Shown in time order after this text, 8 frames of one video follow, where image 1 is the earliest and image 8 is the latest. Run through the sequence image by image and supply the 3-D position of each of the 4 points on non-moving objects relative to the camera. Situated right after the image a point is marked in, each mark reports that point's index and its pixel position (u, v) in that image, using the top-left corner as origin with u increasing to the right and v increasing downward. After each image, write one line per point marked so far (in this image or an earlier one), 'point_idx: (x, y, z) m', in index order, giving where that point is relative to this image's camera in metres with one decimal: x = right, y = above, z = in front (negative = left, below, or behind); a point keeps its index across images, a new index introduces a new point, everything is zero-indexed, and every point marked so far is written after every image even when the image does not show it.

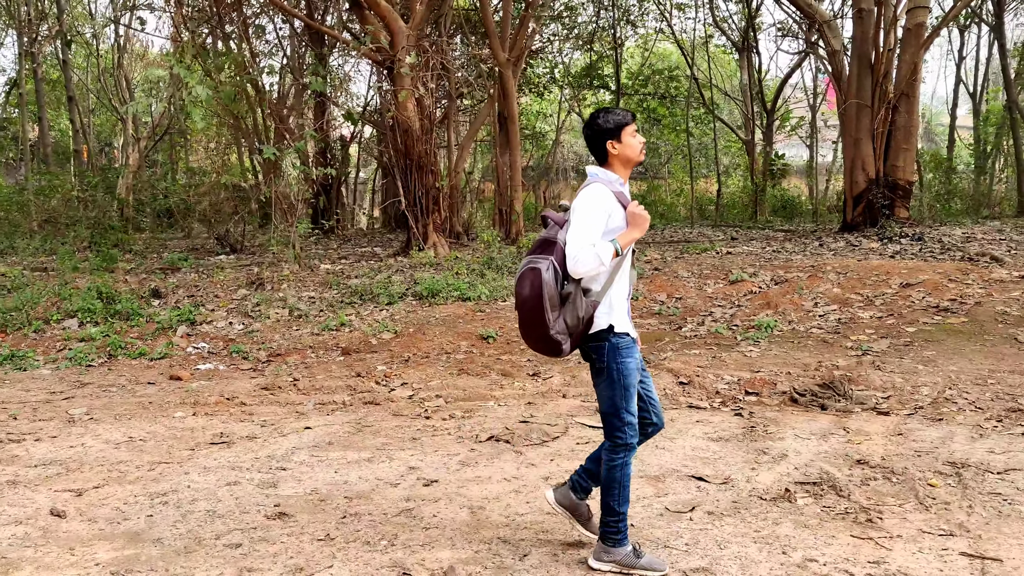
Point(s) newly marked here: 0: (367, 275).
0: (-1.1, +0.1, +7.0) m
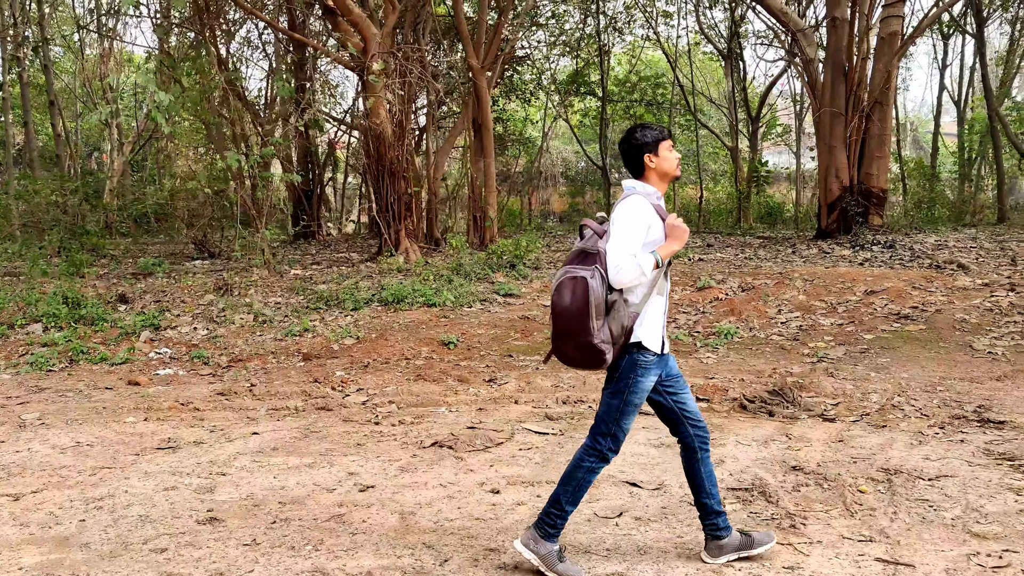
0: (-1.4, +0.1, +7.0) m
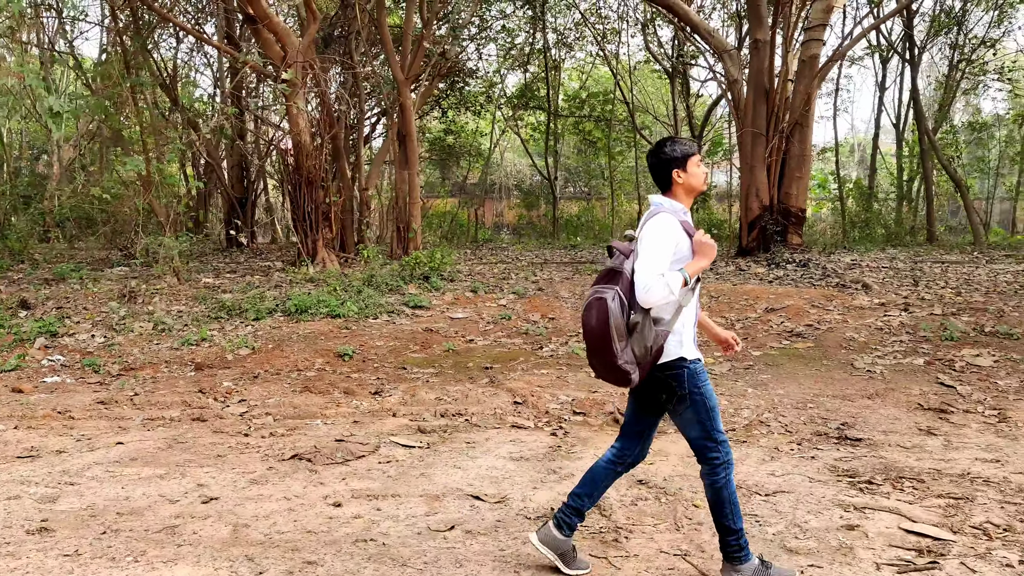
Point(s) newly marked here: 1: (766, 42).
0: (-2.0, 0.0, +7.0) m
1: (+2.6, +2.5, +9.5) m
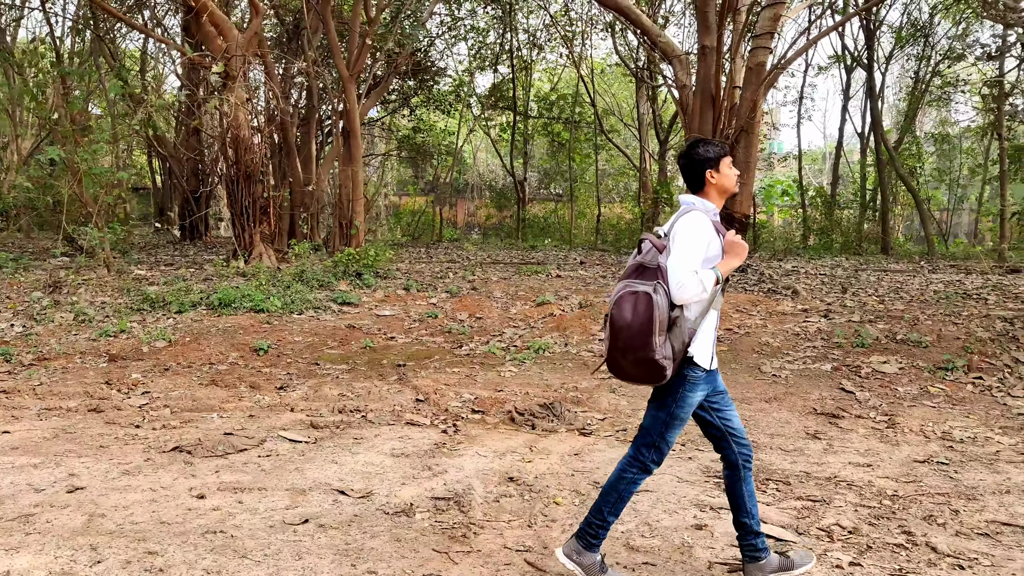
0: (-2.6, 0.0, +7.0) m
1: (+2.1, +2.5, +9.6) m
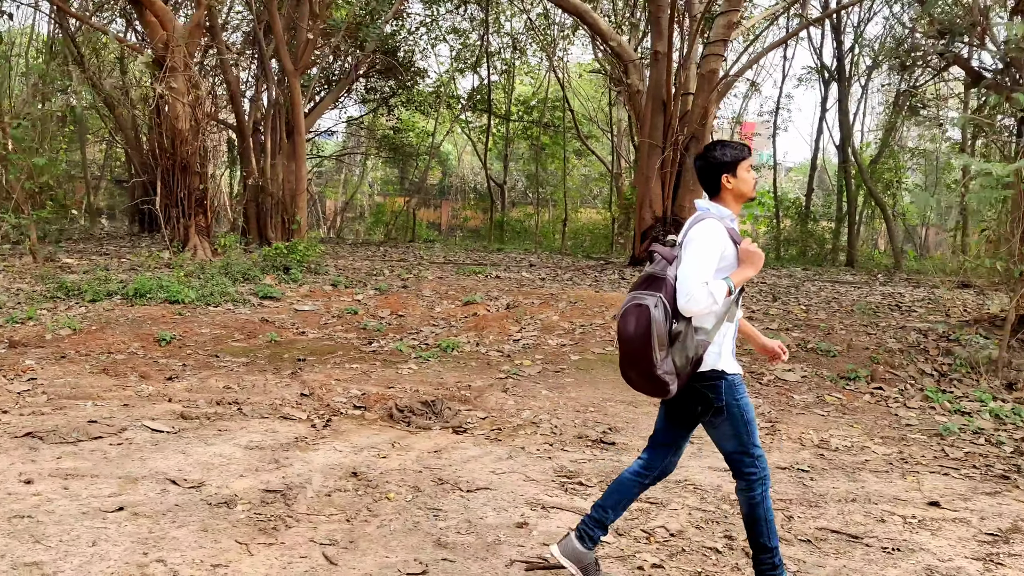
0: (-3.1, +0.1, +6.9) m
1: (+1.6, +2.4, +9.6) m
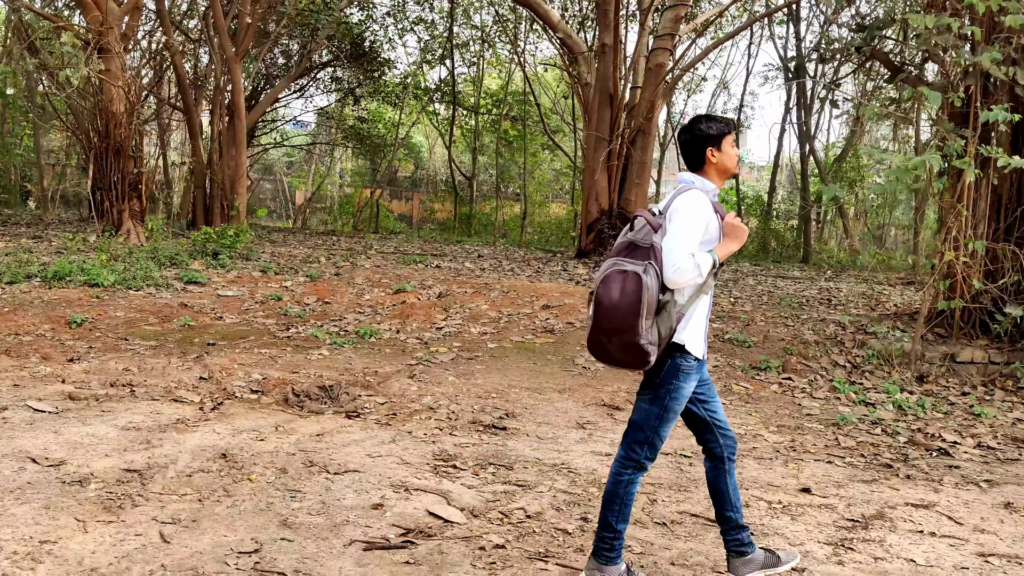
0: (-3.7, +0.3, +6.9) m
1: (+1.0, +2.5, +9.6) m
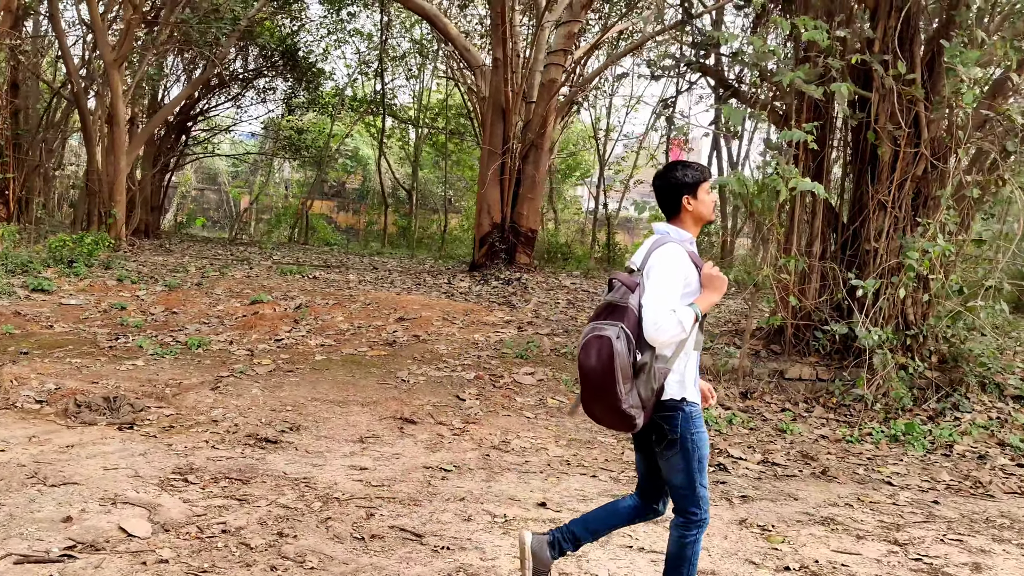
0: (-4.7, +0.2, +6.7) m
1: (-0.1, +2.4, +9.6) m
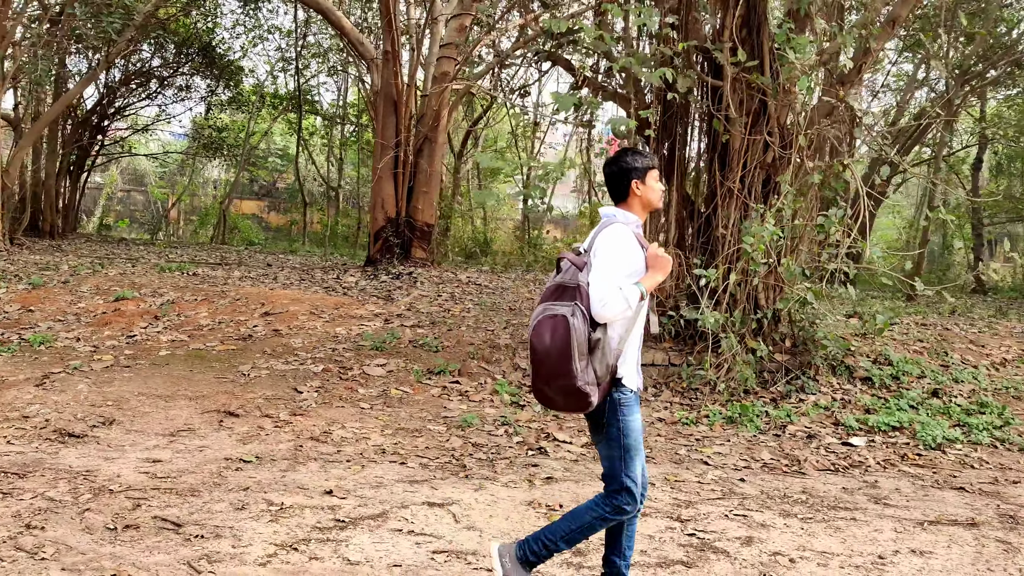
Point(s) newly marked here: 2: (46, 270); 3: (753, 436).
0: (-5.7, +0.2, +6.5) m
1: (-1.2, +2.4, +9.6) m
2: (-3.8, +0.1, +7.8) m
3: (+1.3, -0.8, +4.8) m
